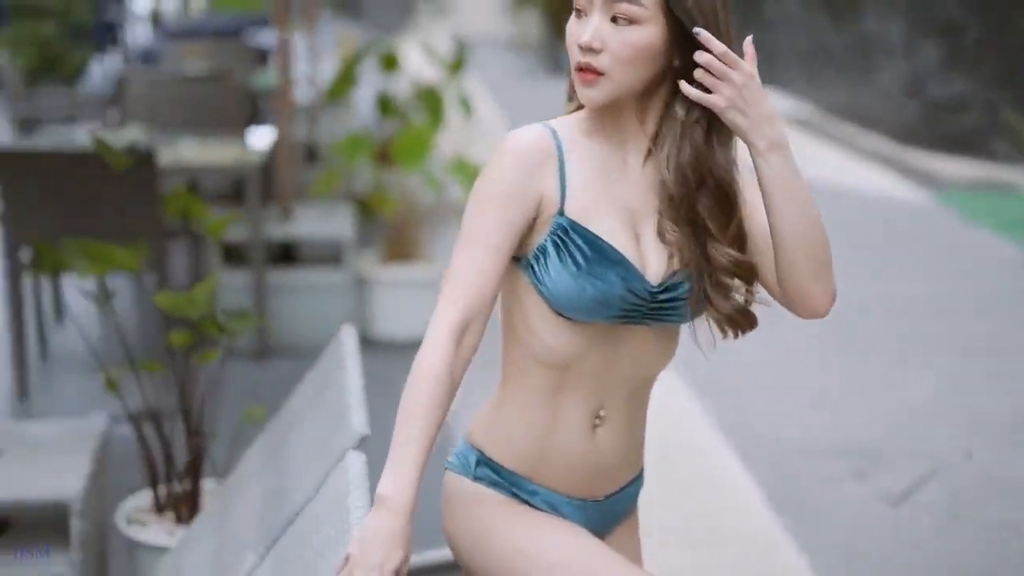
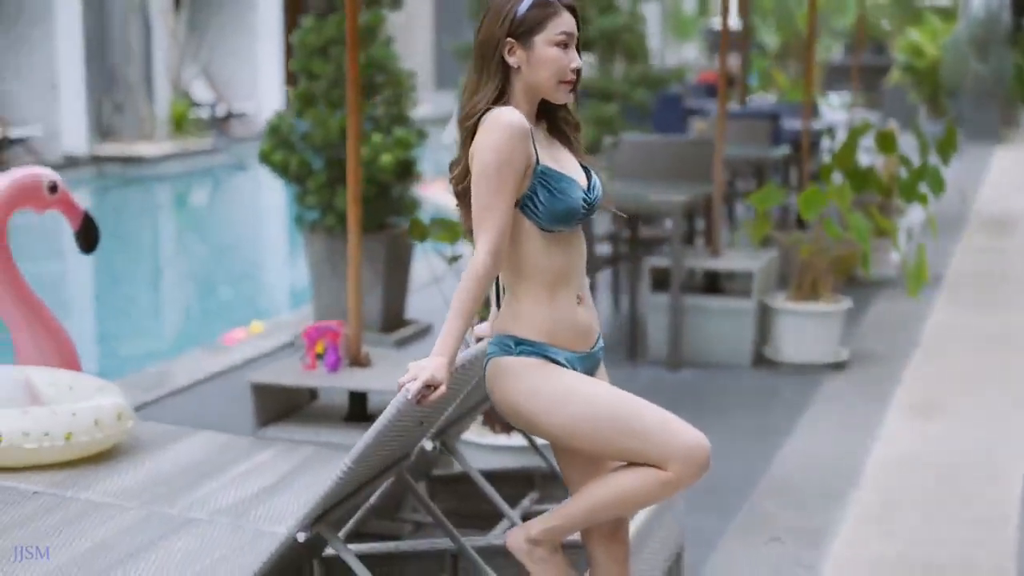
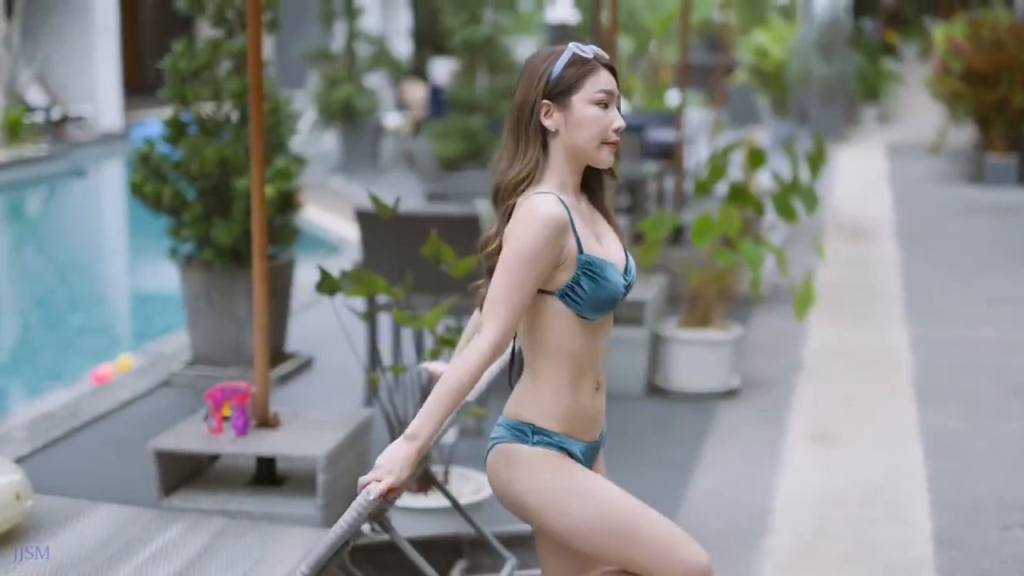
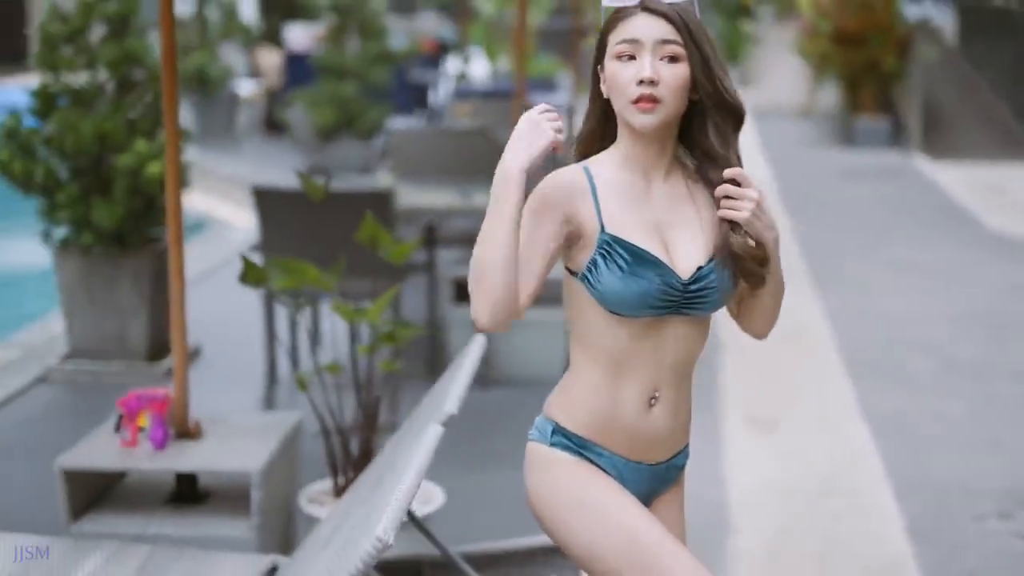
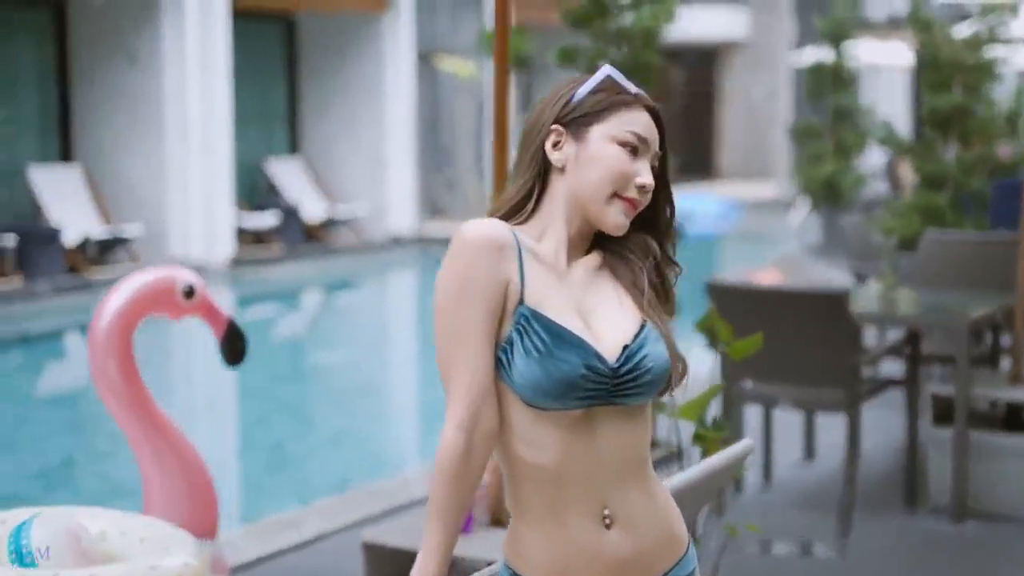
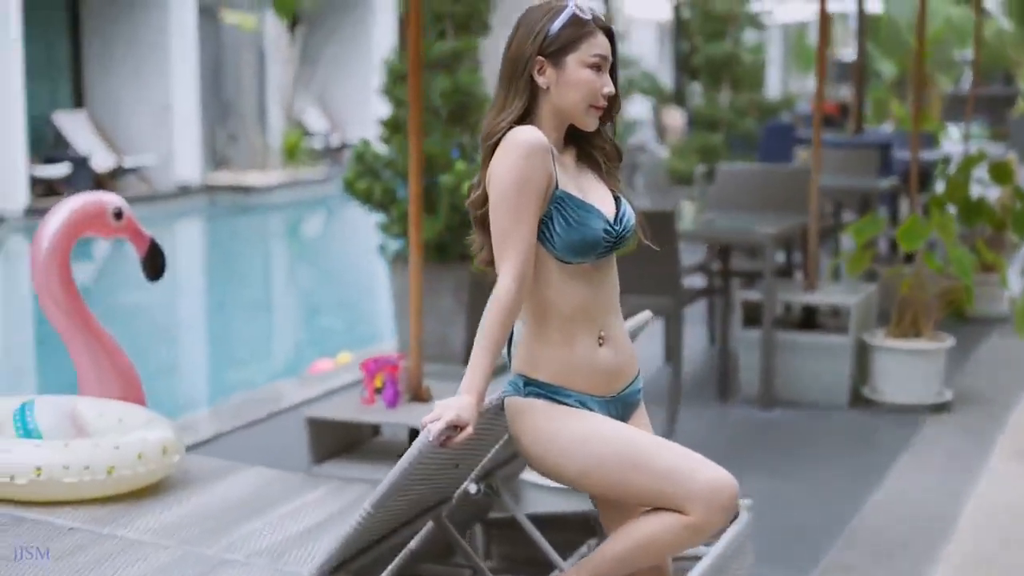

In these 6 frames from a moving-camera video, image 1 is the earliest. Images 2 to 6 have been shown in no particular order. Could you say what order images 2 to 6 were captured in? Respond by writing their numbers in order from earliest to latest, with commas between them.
4, 3, 2, 6, 5
